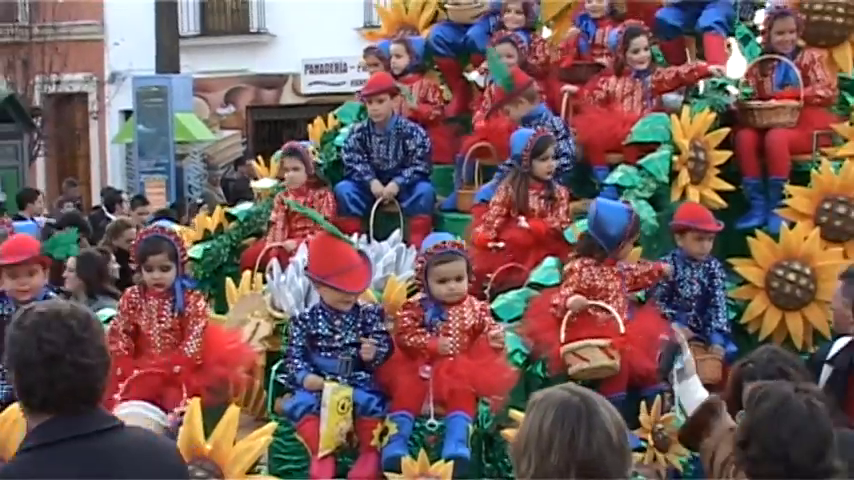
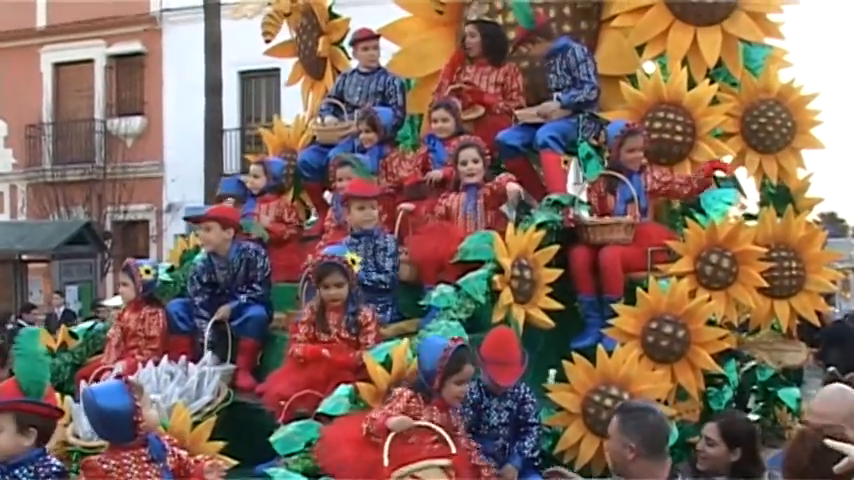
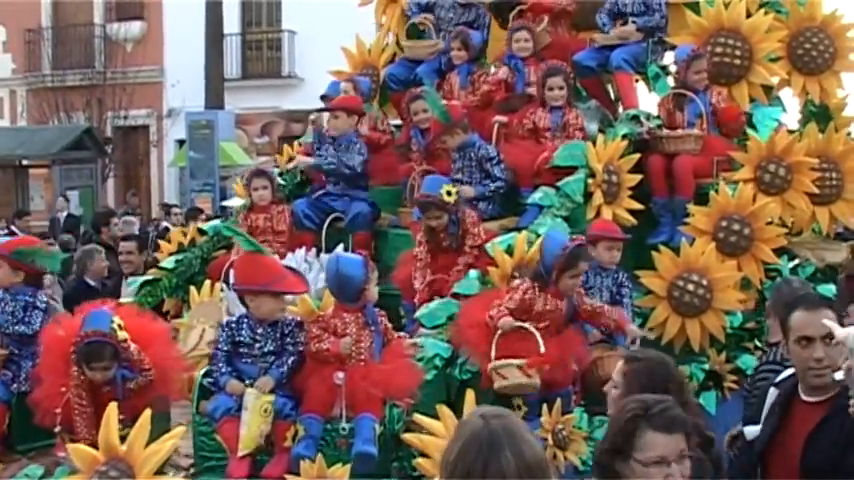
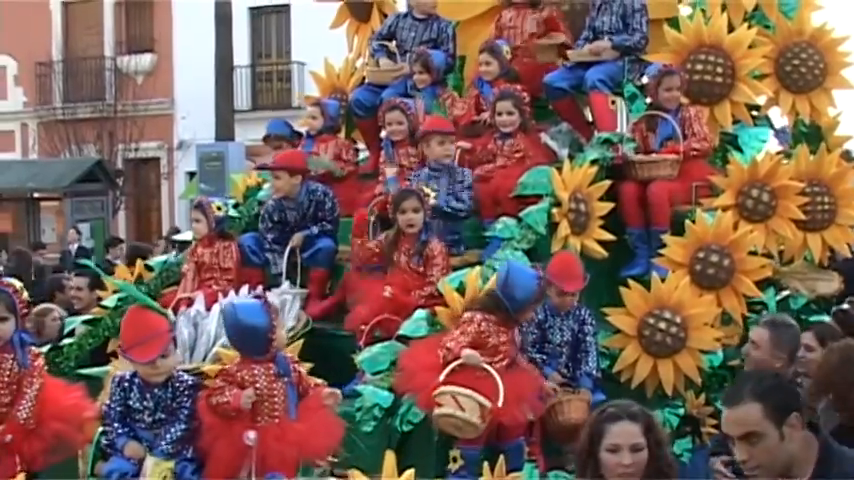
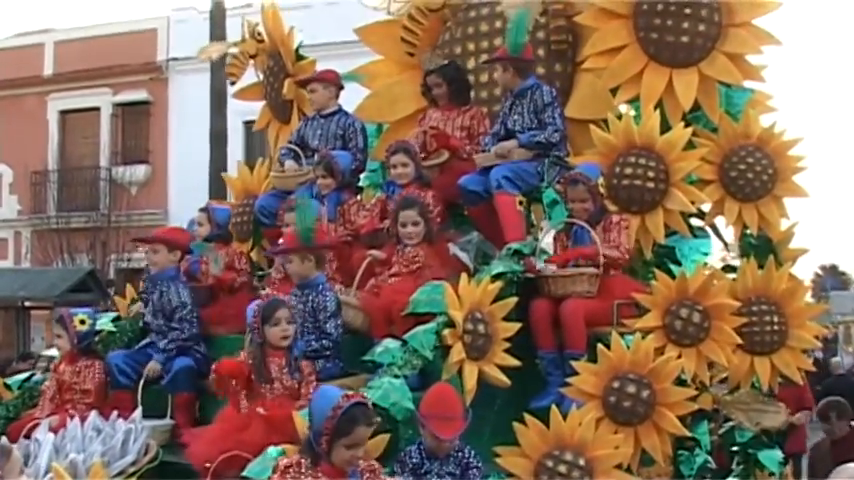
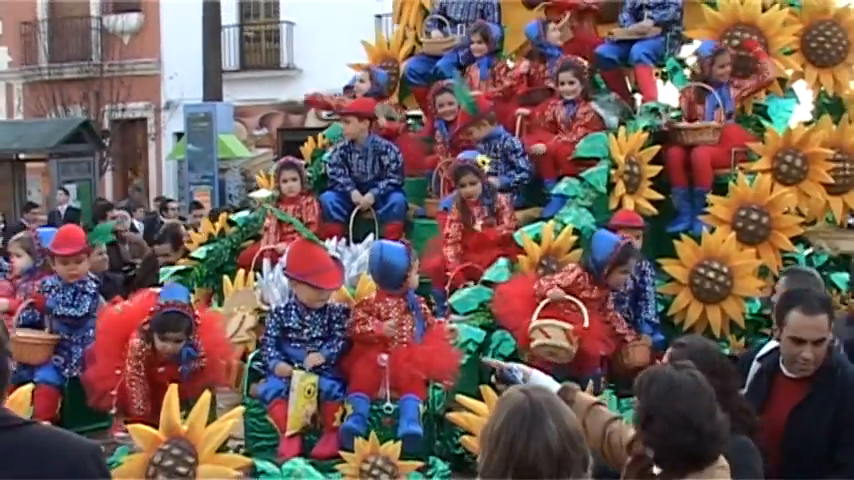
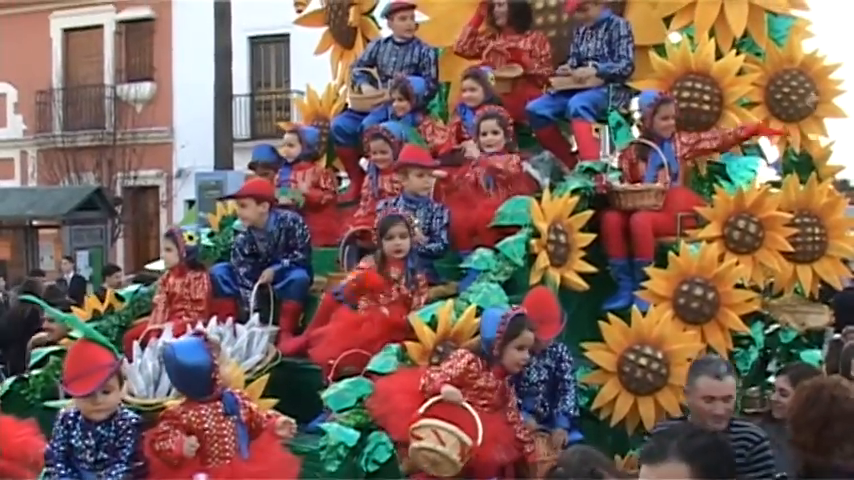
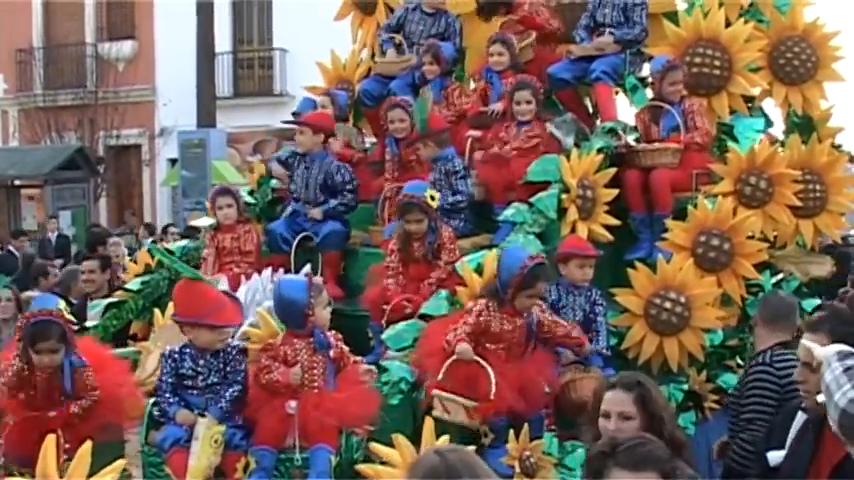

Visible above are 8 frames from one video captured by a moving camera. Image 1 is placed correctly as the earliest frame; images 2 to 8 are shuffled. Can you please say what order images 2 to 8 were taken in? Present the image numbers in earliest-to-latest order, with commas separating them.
6, 3, 8, 4, 7, 2, 5
